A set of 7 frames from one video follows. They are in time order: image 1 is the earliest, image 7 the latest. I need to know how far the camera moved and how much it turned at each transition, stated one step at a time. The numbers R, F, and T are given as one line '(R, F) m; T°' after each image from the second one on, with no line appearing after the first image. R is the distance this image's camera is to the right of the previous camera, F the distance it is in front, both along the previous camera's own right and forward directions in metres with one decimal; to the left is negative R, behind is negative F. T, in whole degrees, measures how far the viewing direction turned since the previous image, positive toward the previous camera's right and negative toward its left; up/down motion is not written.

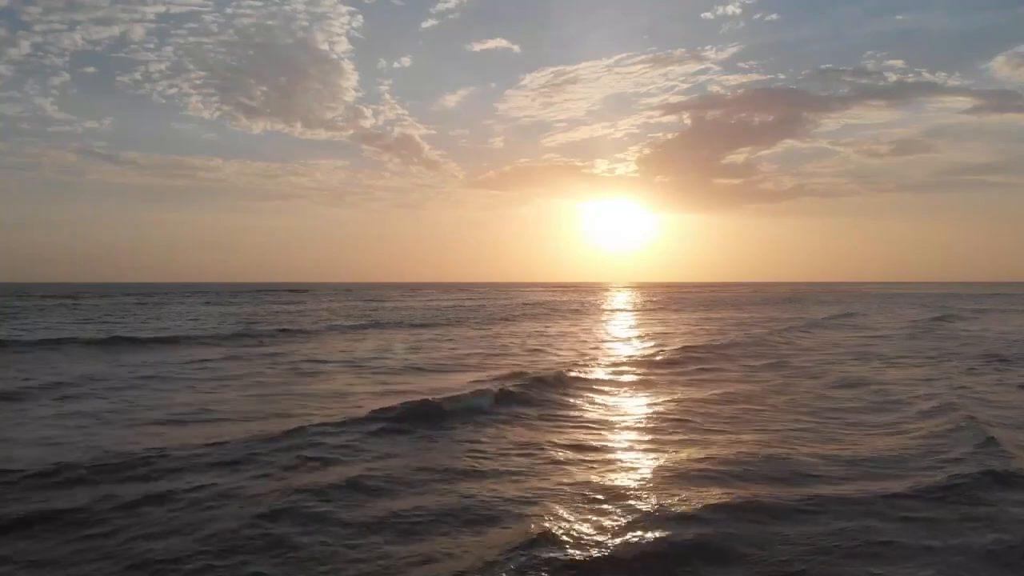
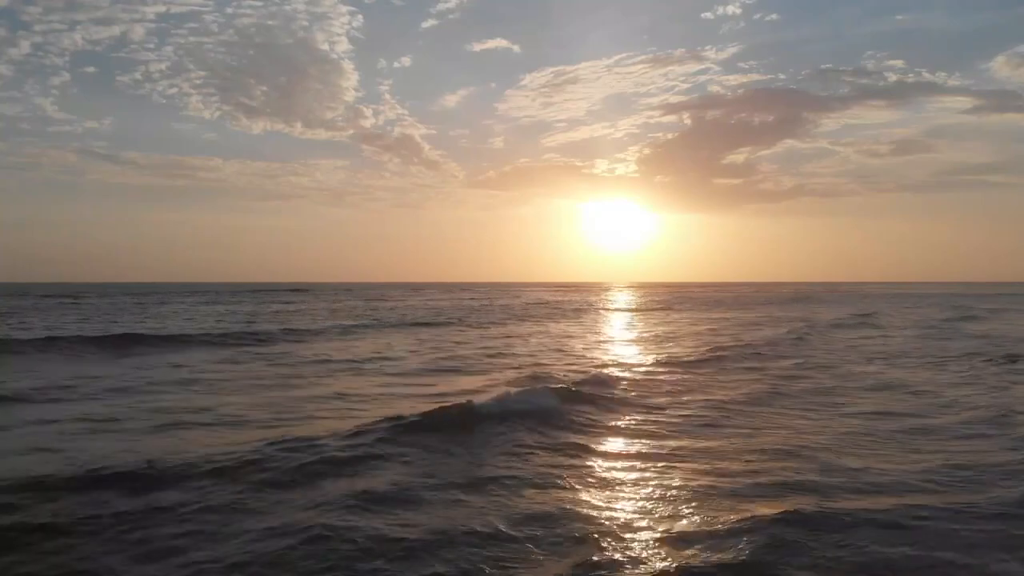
(+0.4, +2.3) m; 0°
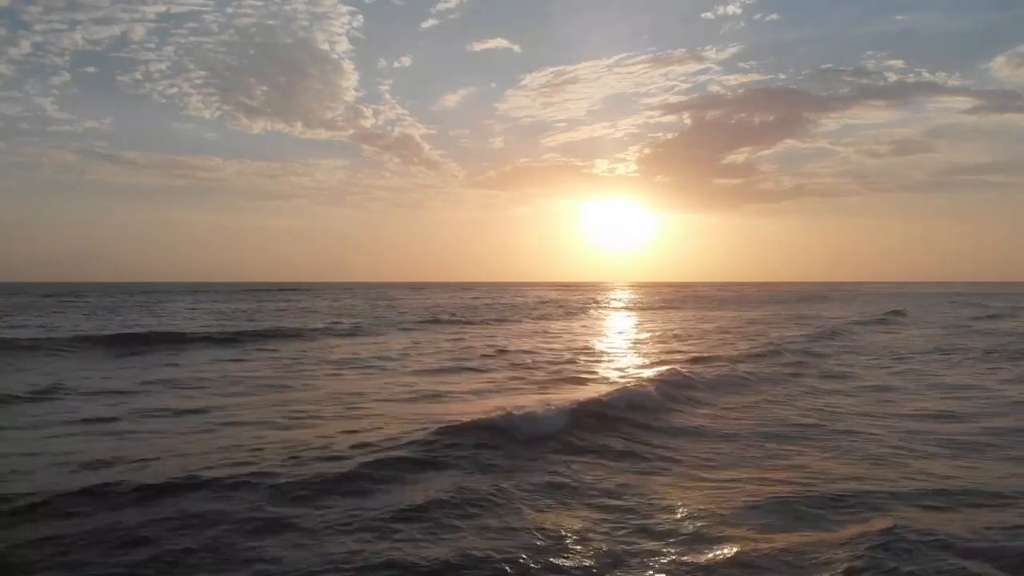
(-1.2, -1.9) m; 0°
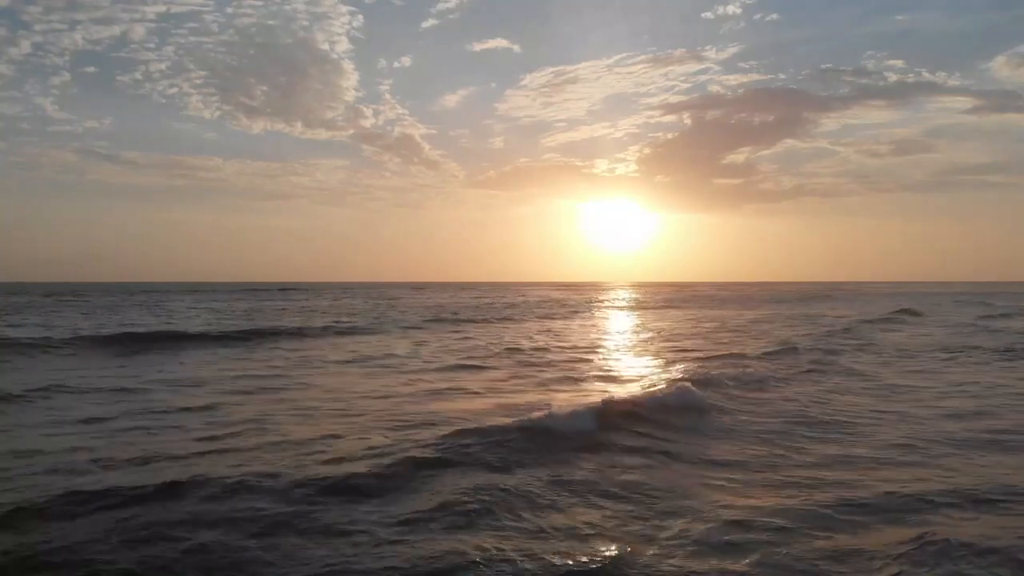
(+0.4, -0.6) m; 0°
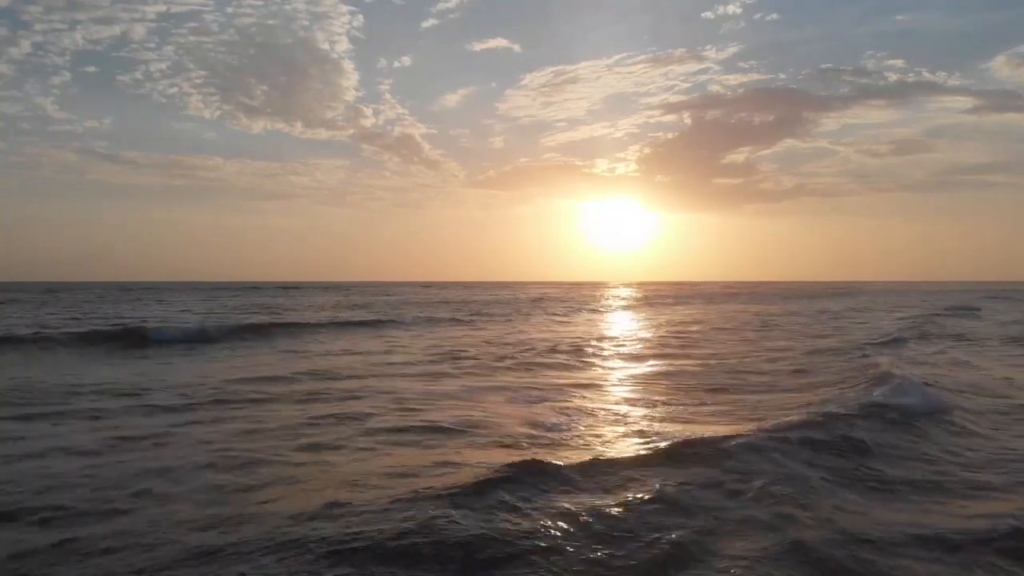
(-0.3, +0.9) m; 0°
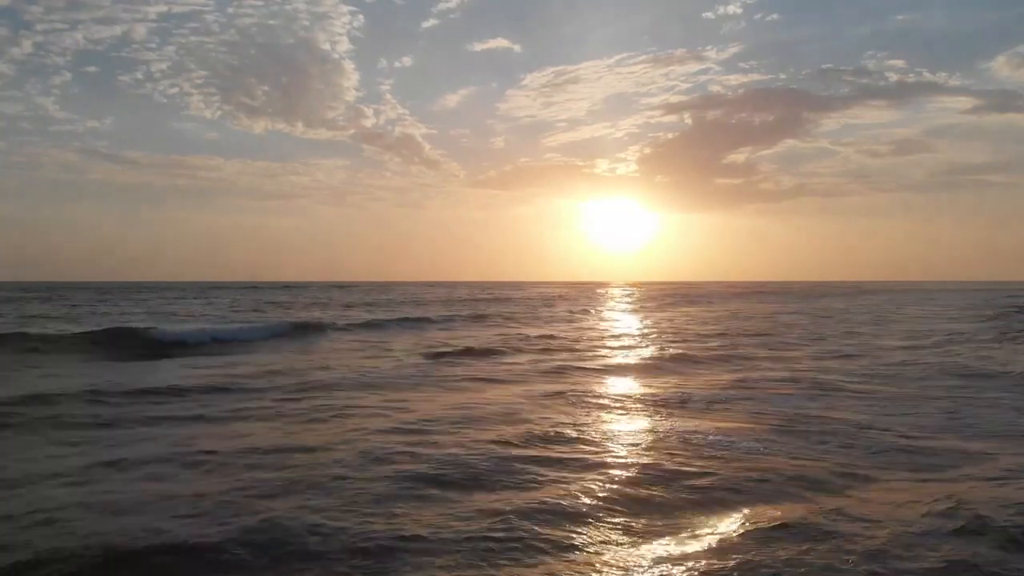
(-0.5, +1.0) m; 0°
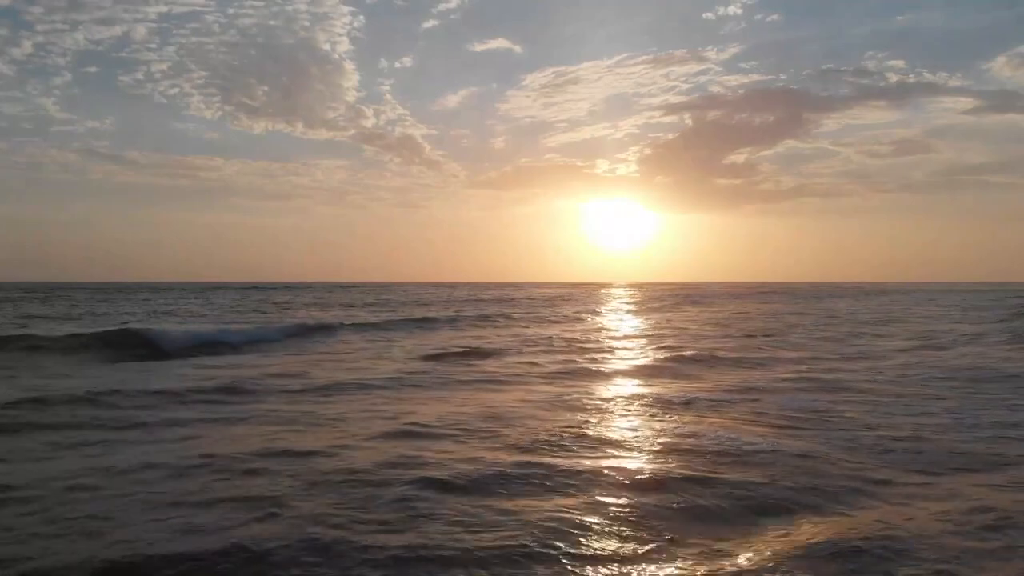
(+0.7, -0.8) m; 0°
